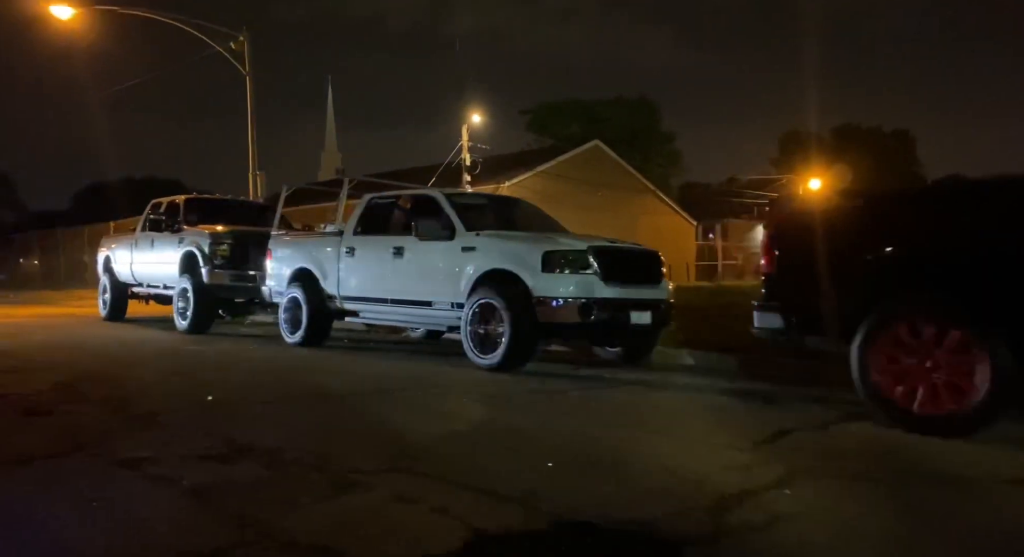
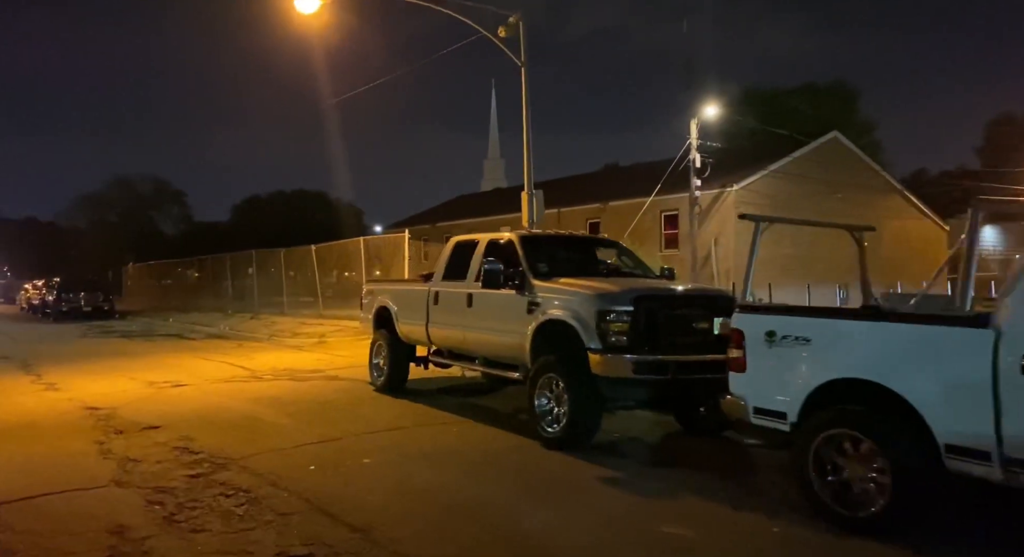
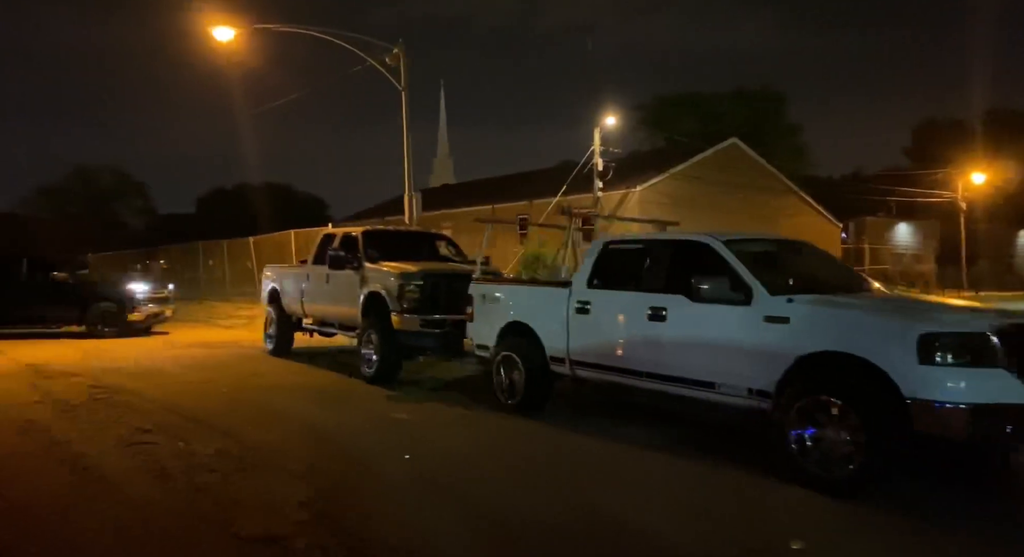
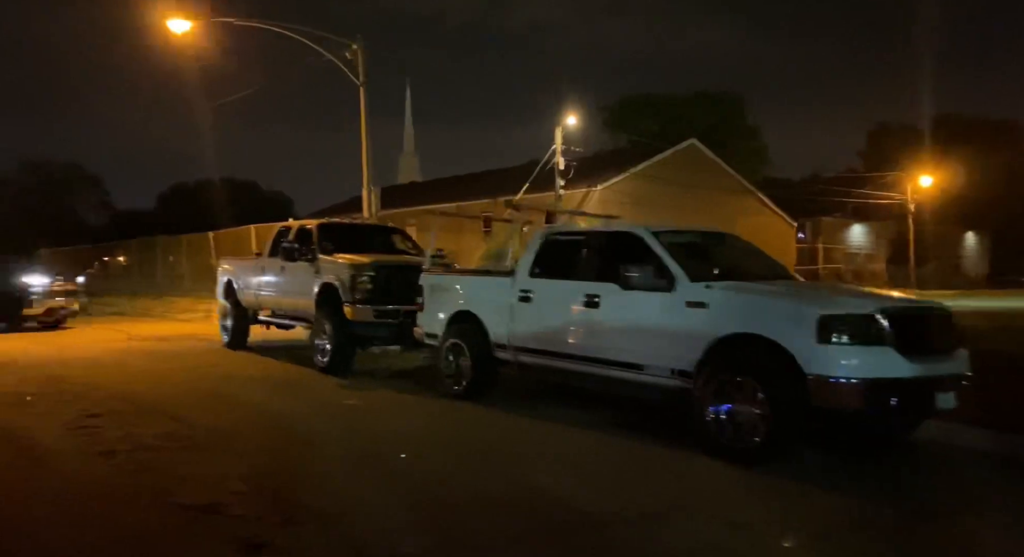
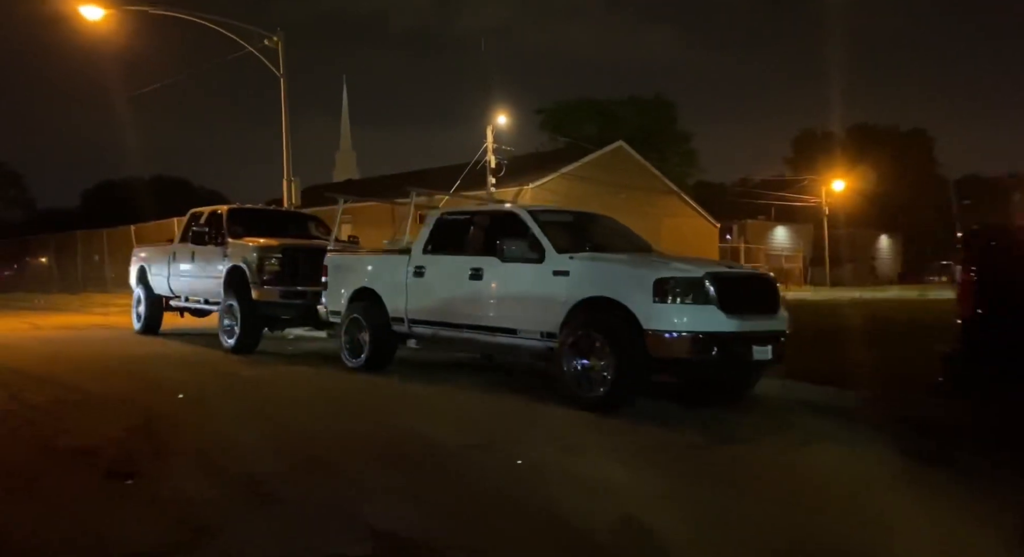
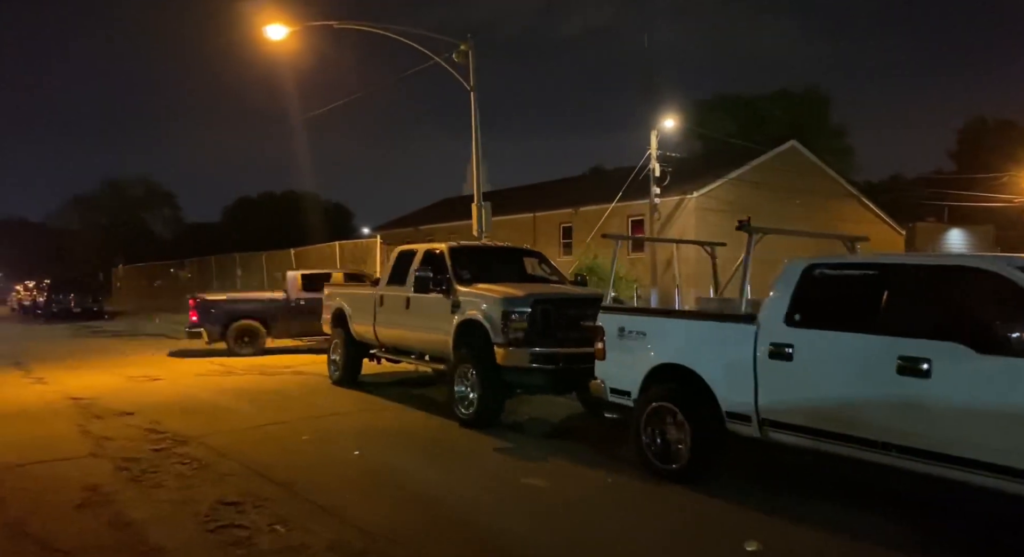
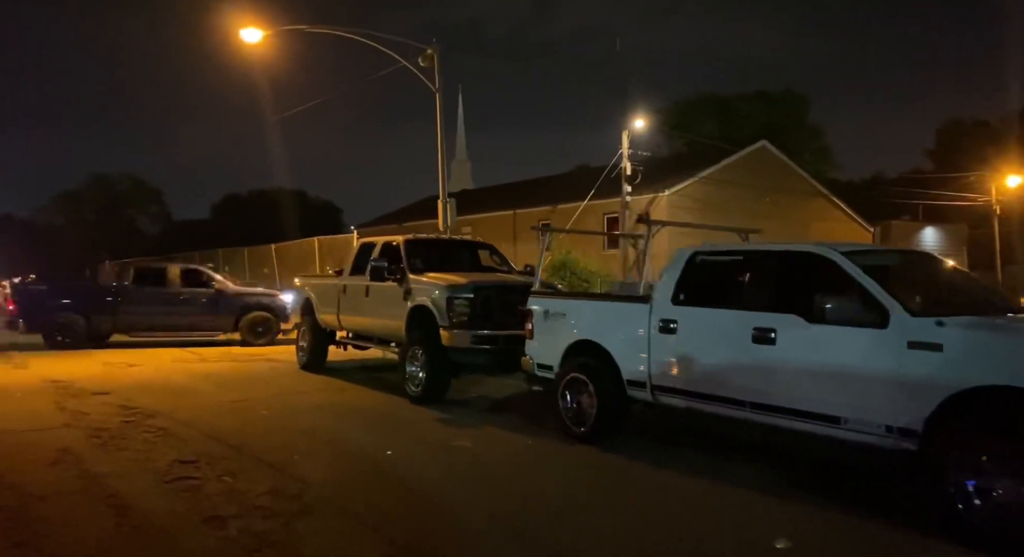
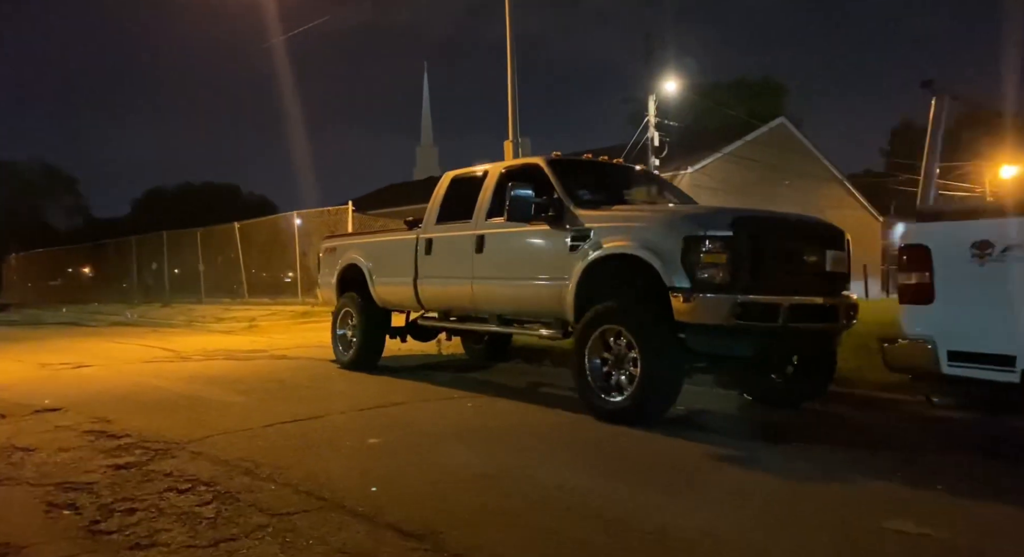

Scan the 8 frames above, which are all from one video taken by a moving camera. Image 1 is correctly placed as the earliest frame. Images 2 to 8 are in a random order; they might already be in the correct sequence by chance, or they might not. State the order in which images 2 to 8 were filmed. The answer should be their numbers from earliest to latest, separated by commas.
5, 4, 3, 7, 6, 2, 8
